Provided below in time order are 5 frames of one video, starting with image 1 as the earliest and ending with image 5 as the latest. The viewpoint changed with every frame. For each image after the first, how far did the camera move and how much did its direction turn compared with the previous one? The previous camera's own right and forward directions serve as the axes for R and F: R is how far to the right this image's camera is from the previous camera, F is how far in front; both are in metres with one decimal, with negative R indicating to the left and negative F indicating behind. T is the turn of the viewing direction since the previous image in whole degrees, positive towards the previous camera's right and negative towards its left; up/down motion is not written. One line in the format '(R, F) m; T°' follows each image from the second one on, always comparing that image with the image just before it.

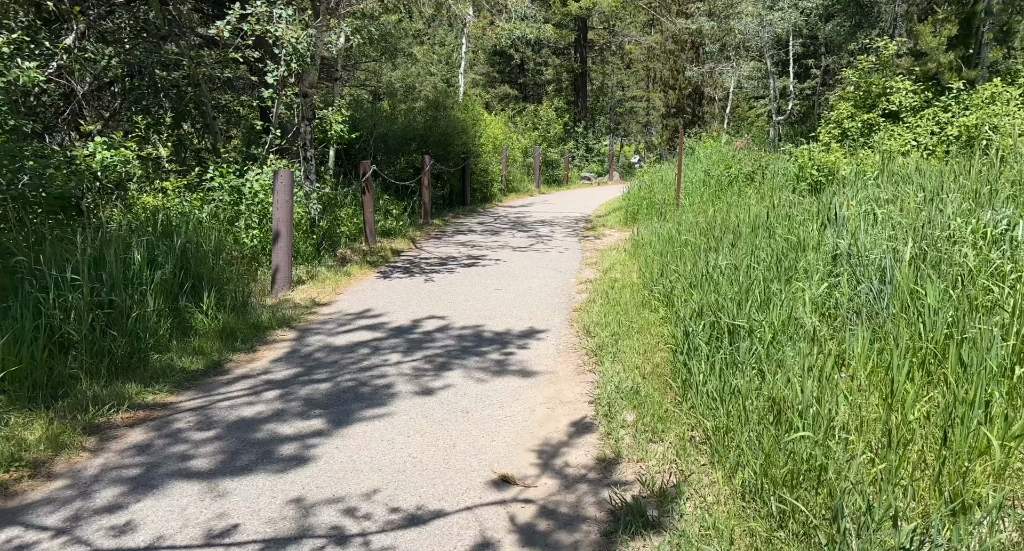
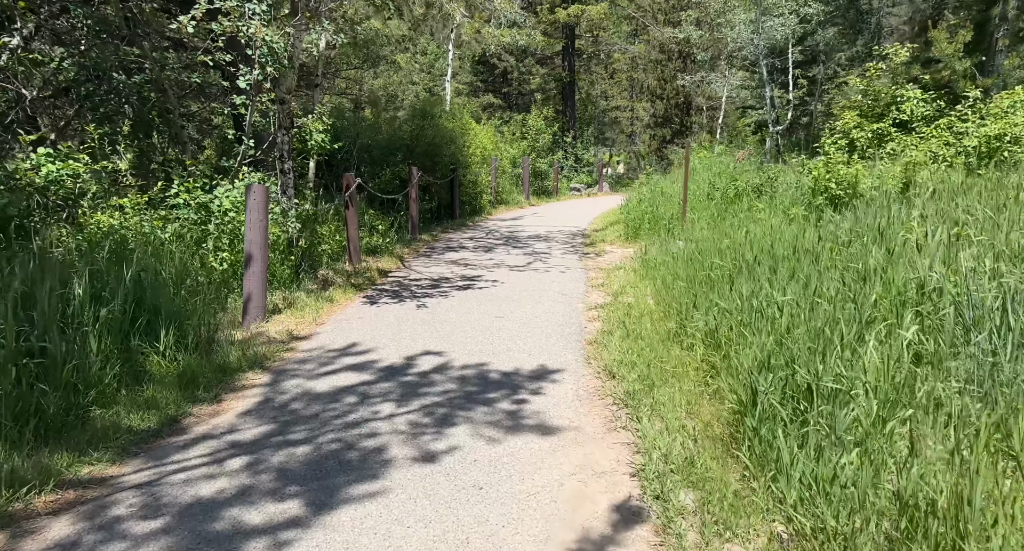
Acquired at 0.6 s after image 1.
(-0.2, +0.9) m; +1°
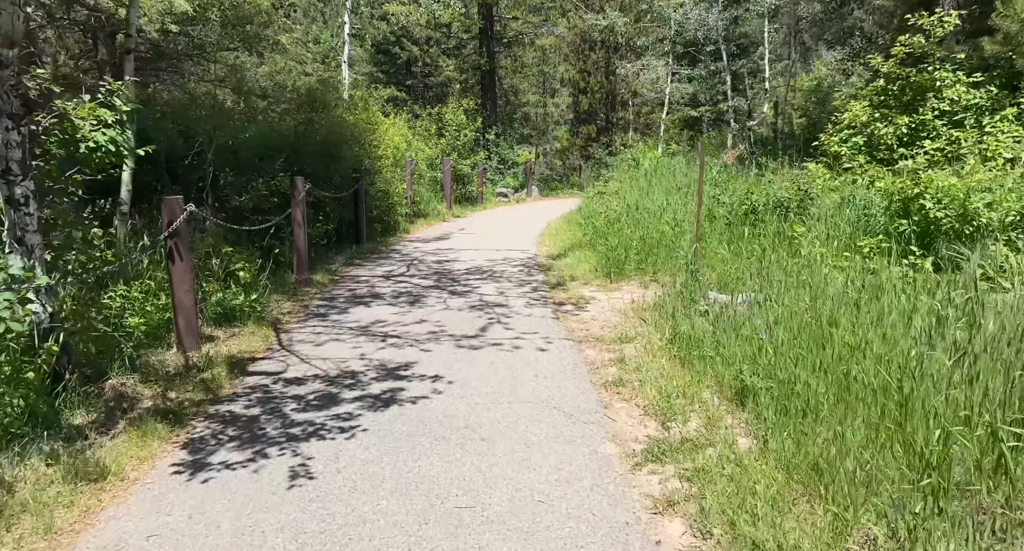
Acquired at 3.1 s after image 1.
(-0.3, +4.2) m; +7°
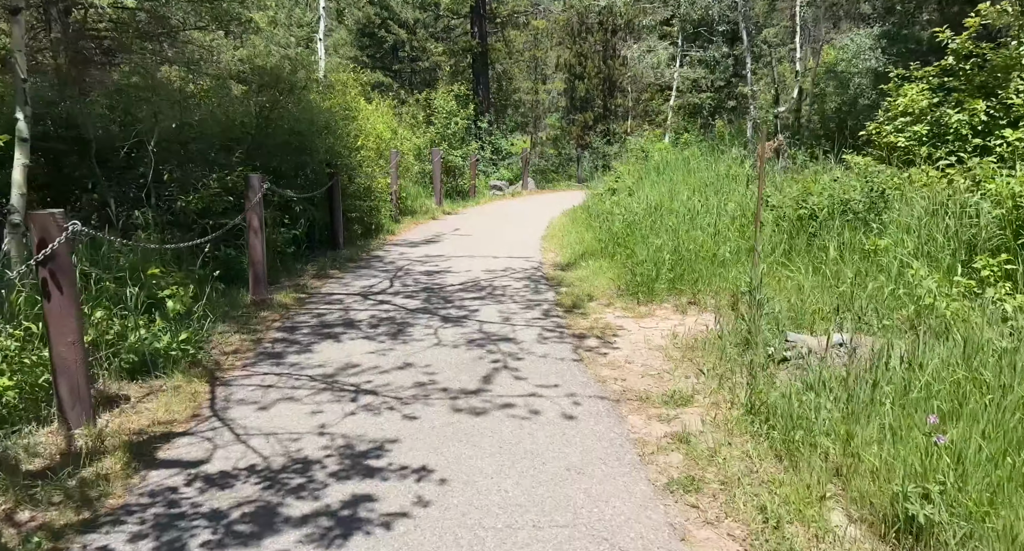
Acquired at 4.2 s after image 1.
(-0.2, +1.8) m; +1°
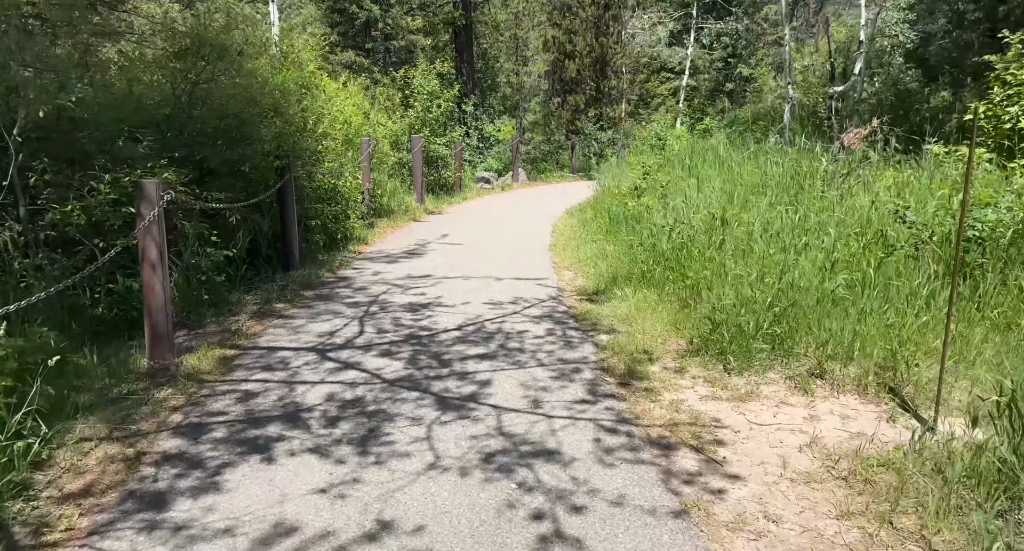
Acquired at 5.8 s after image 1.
(-0.3, +2.7) m; +2°
